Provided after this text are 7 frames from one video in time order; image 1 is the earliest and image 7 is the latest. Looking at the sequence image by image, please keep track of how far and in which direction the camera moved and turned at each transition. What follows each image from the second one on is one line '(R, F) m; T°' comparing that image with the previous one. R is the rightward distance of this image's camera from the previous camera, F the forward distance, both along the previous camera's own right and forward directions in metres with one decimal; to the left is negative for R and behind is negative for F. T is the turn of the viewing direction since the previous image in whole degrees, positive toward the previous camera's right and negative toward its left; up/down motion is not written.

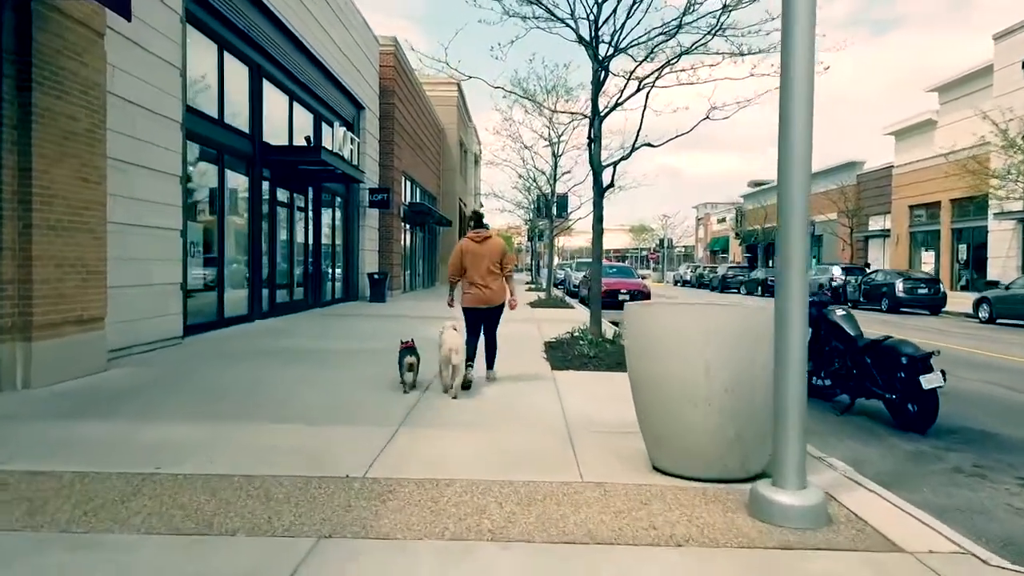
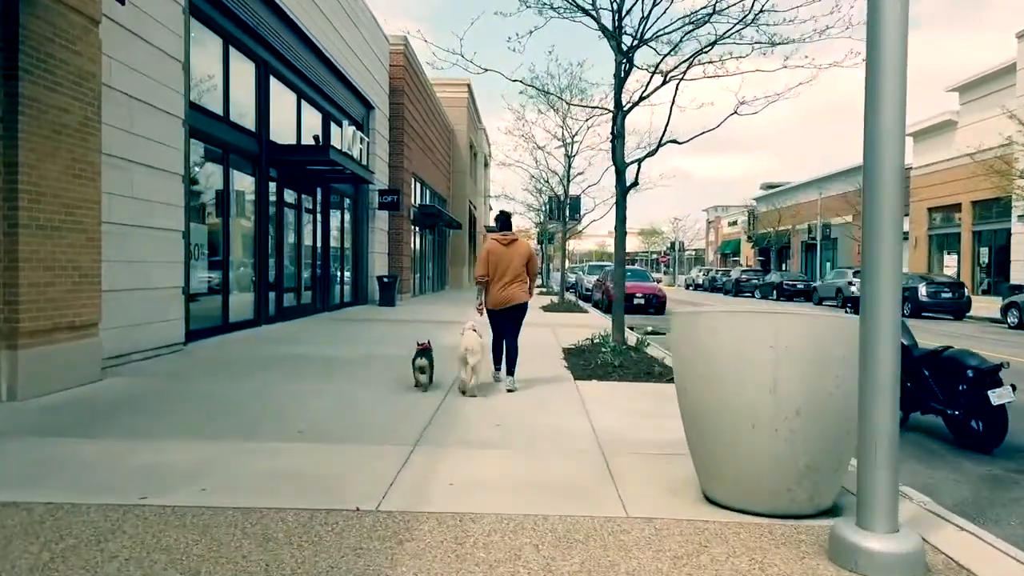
(-0.1, +0.6) m; -1°
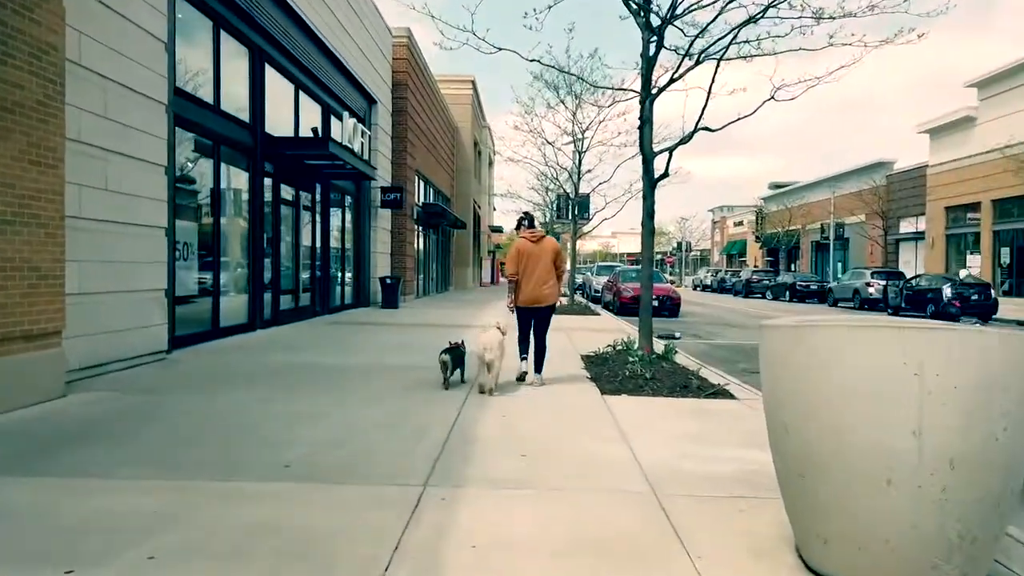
(-0.2, +1.0) m; 0°
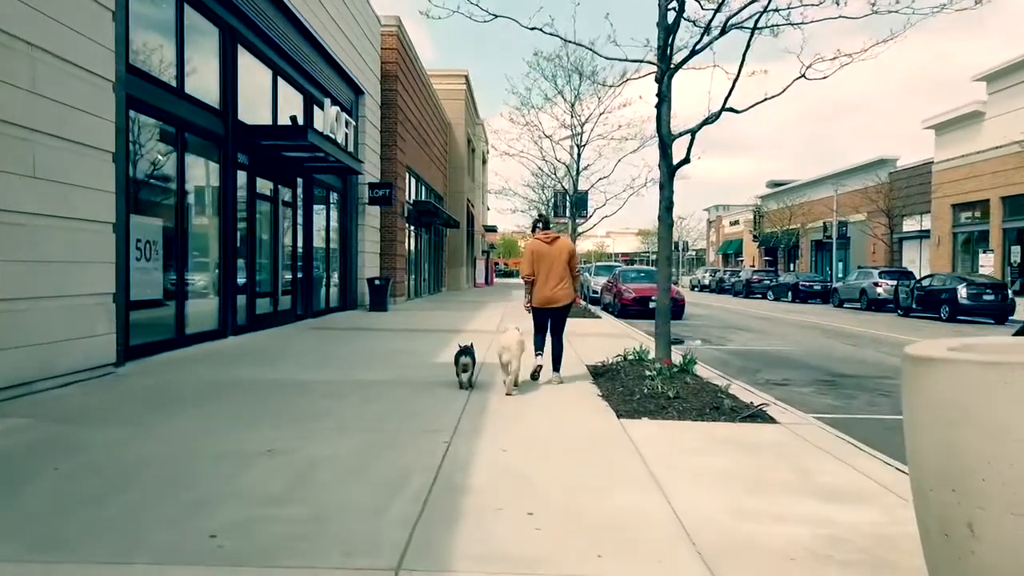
(0.0, +1.2) m; 0°
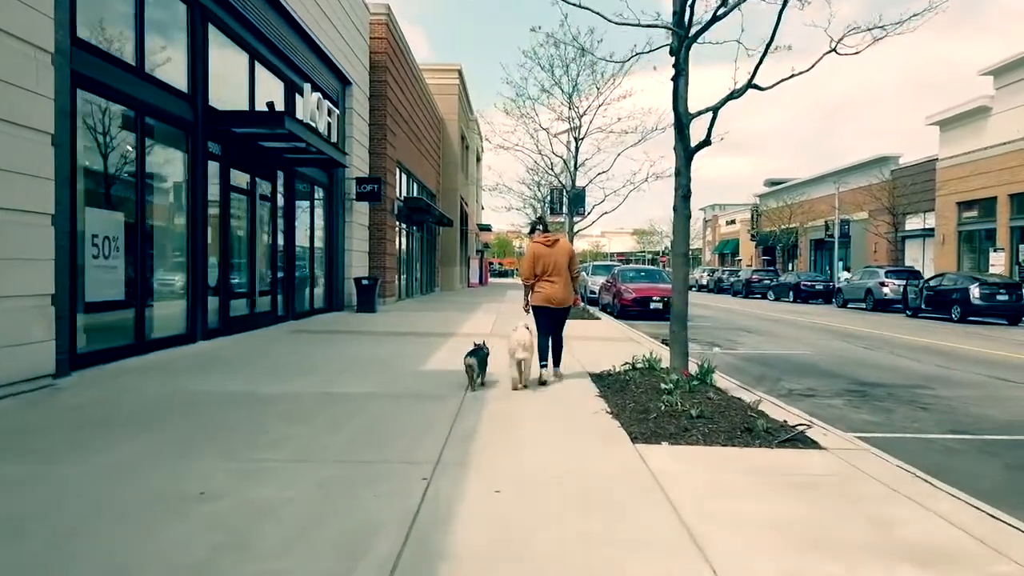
(0.0, +1.0) m; 0°
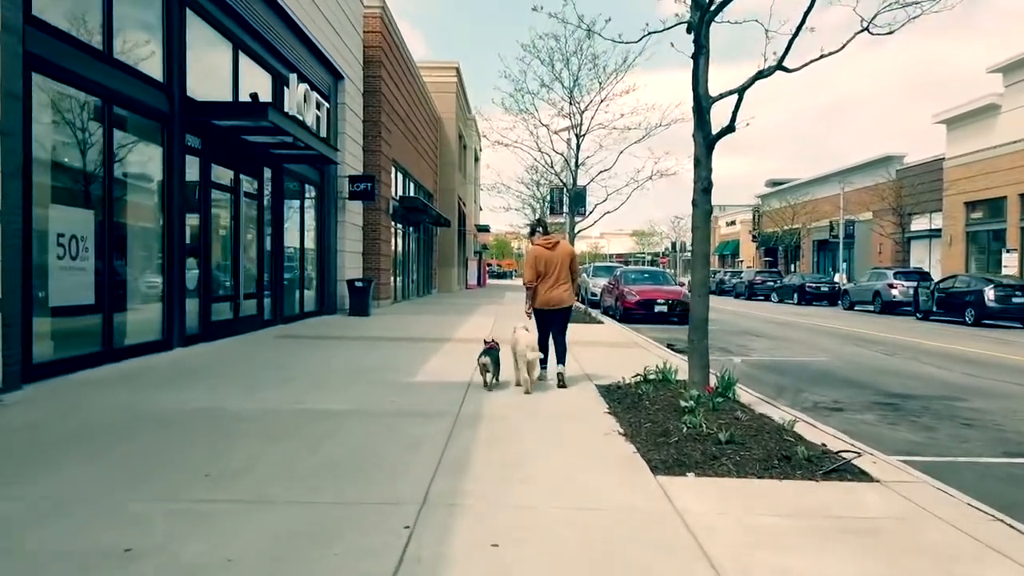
(0.0, +0.8) m; 0°
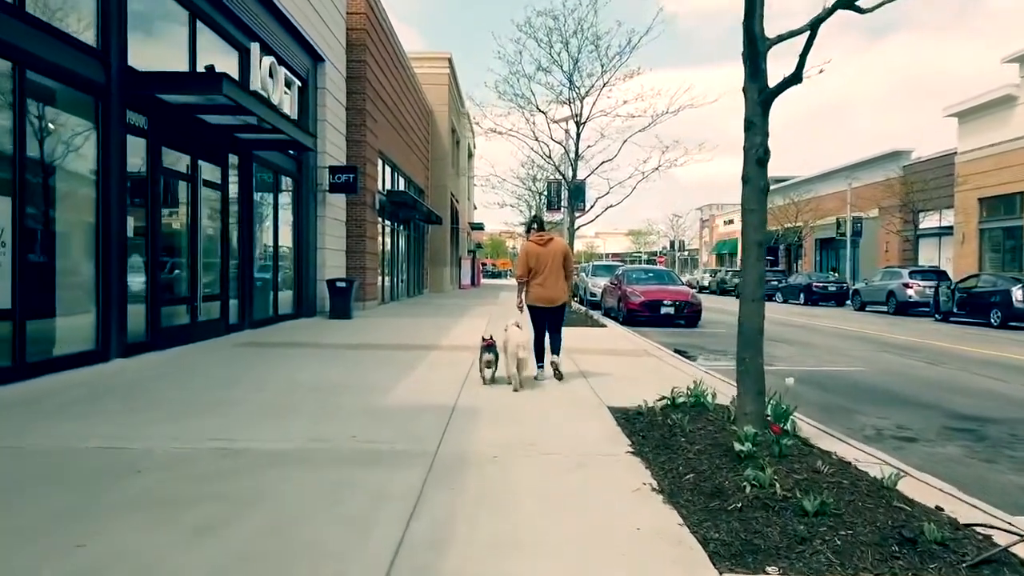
(0.0, +1.6) m; 0°
